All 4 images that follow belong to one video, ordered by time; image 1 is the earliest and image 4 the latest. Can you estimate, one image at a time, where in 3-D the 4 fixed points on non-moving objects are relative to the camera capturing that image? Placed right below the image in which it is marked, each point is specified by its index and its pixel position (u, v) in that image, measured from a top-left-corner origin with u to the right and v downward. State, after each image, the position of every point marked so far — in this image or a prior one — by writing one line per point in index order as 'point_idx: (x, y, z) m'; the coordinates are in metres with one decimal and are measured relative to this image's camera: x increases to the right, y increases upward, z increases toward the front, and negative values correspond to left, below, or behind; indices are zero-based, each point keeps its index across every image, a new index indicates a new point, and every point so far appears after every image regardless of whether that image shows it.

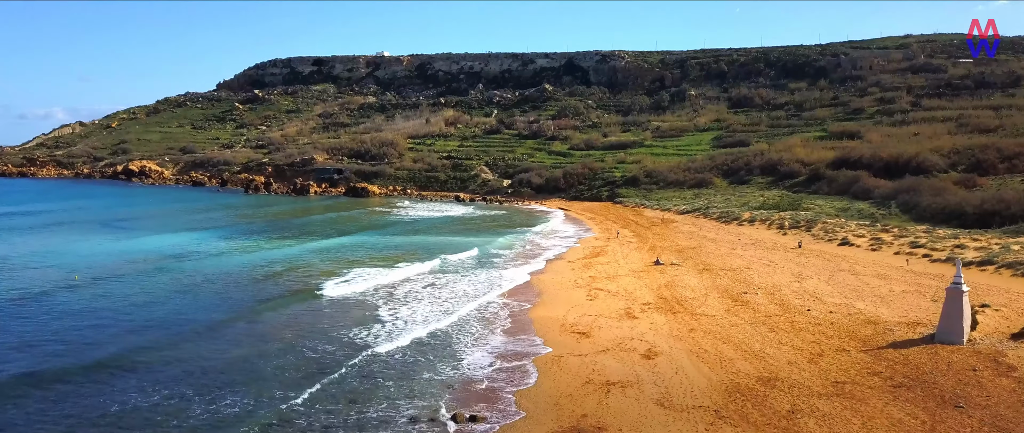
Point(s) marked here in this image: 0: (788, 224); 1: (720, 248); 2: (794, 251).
0: (+8.3, -0.2, +19.8) m
1: (+5.7, -0.9, +18.0) m
2: (+7.2, -0.9, +16.7) m
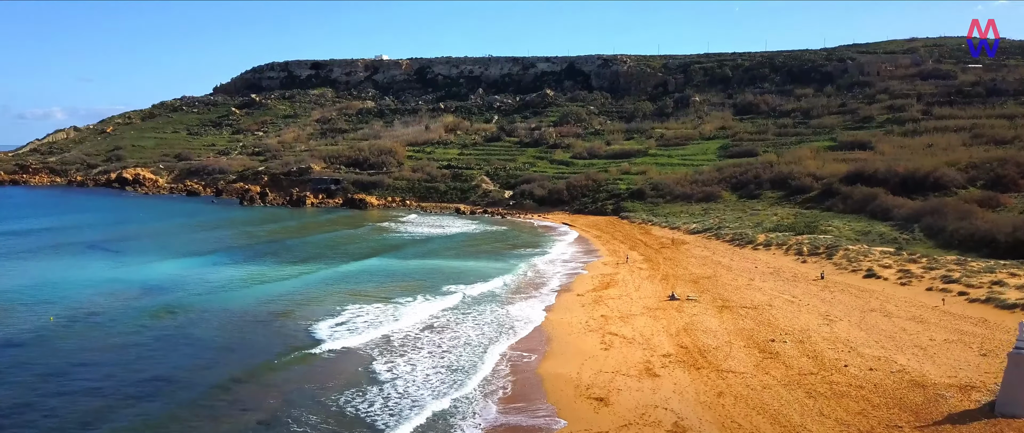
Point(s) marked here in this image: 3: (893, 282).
0: (+8.4, -0.9, +18.8) m
1: (+5.8, -1.6, +17.0) m
2: (+7.3, -1.6, +15.7) m
3: (+8.8, -1.5, +15.1) m
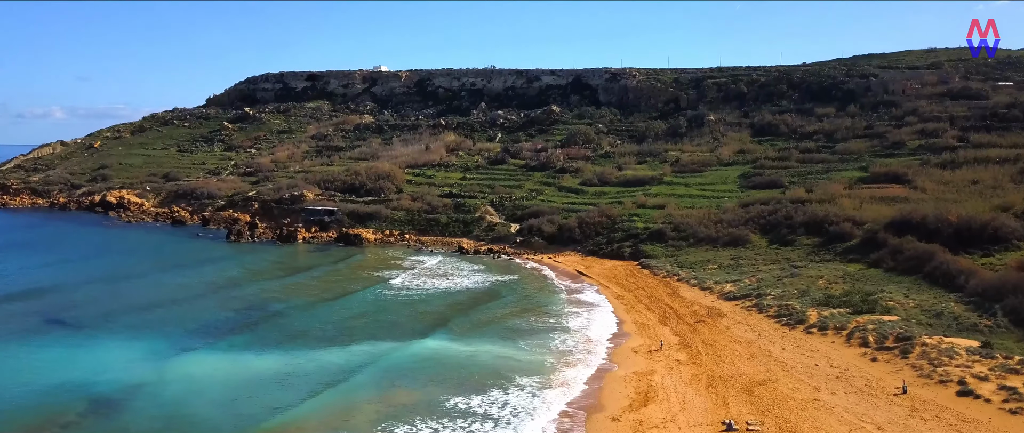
0: (+8.8, -3.0, +16.0) m
1: (+6.2, -3.7, +14.3) m
2: (+7.7, -3.7, +12.9) m
3: (+9.2, -3.6, +12.4) m
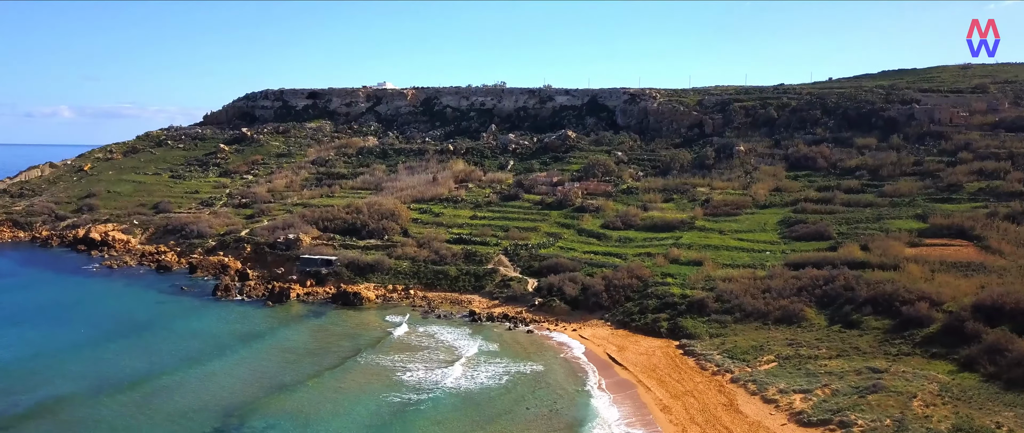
0: (+9.5, -5.9, +12.2) m
1: (+6.9, -6.5, +10.5) m
2: (+8.3, -6.5, +9.1) m
3: (+9.8, -6.4, +8.6) m
